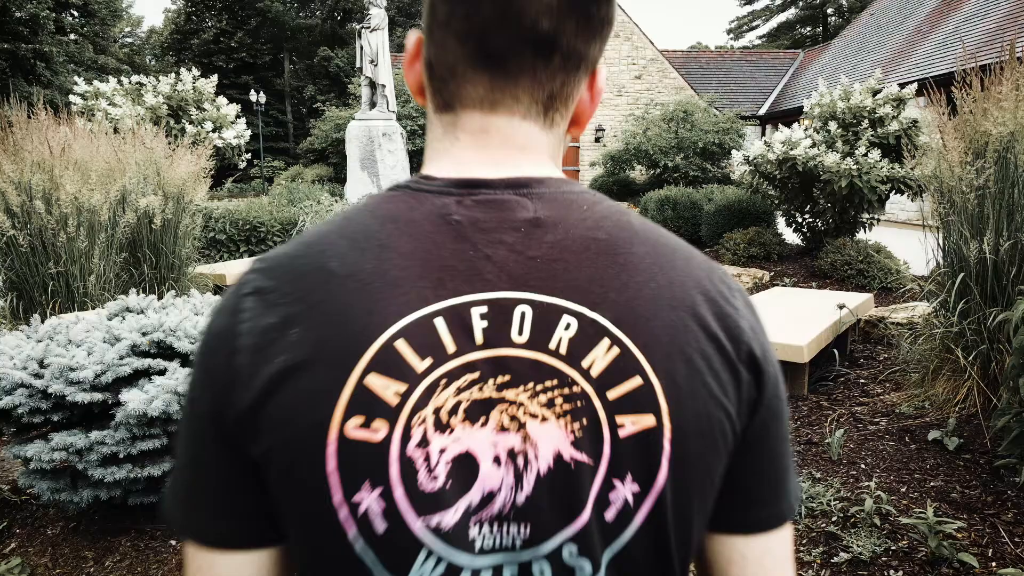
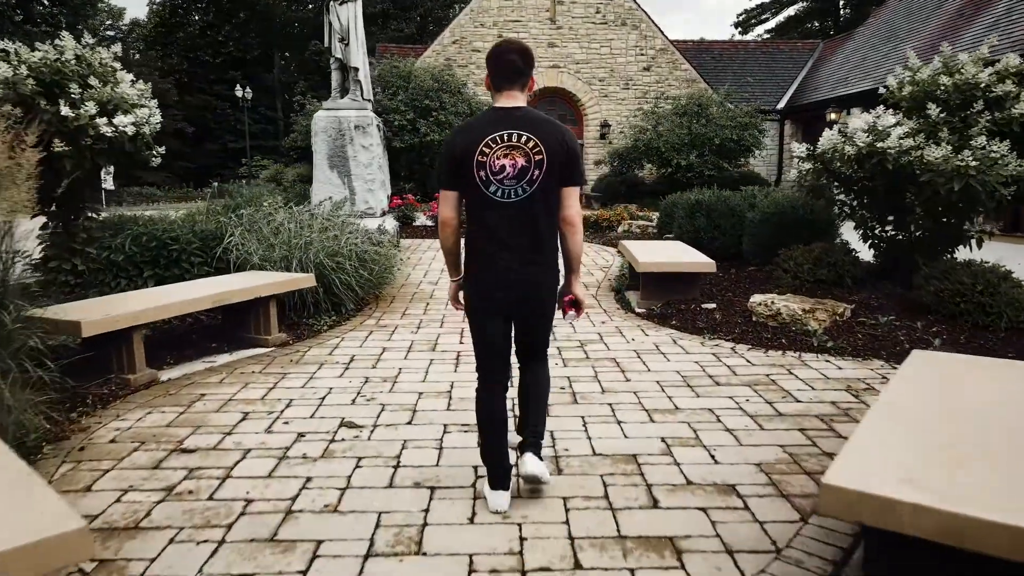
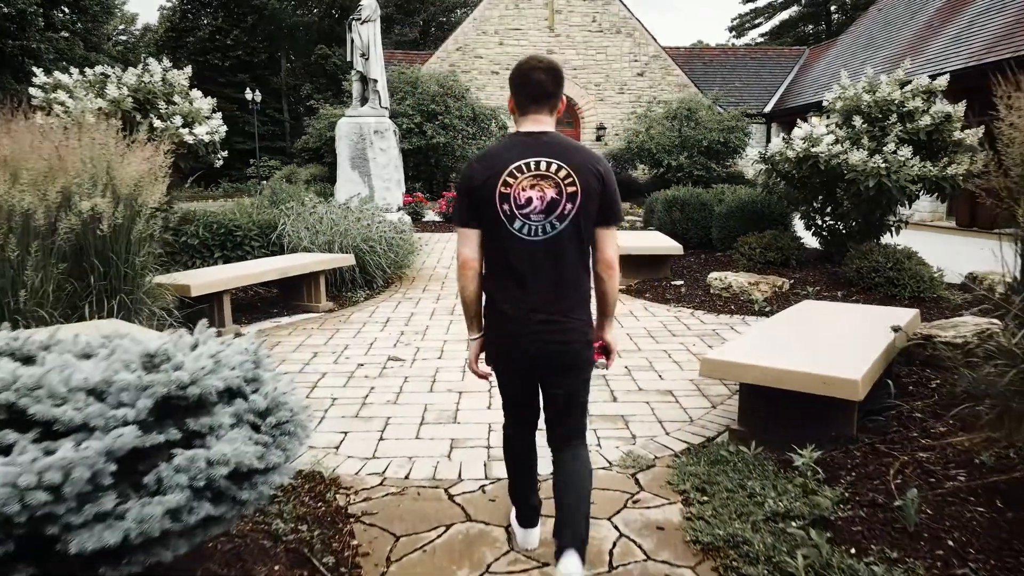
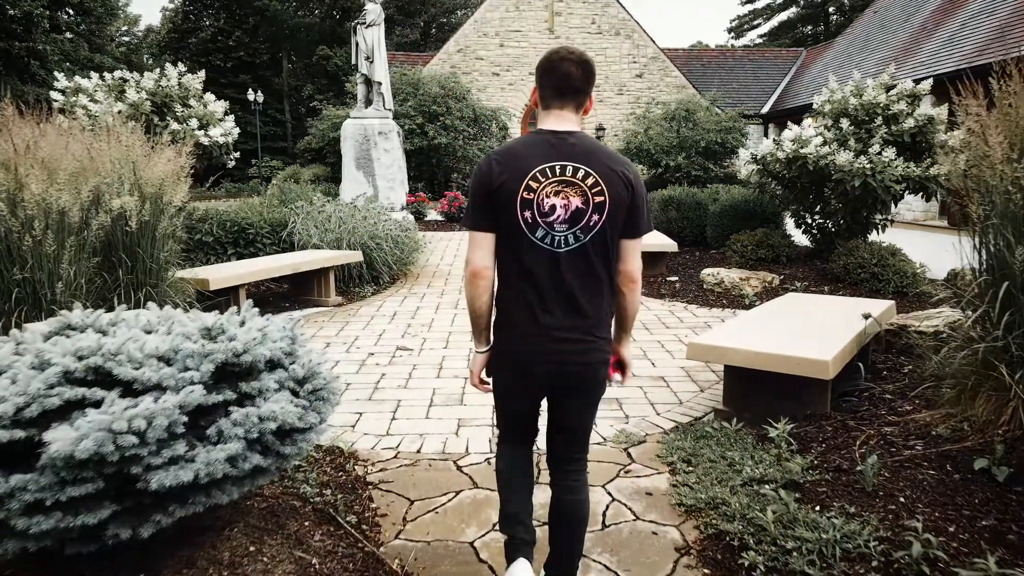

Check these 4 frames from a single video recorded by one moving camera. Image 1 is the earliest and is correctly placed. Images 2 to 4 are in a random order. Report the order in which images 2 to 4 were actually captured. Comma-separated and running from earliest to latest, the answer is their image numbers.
4, 3, 2
